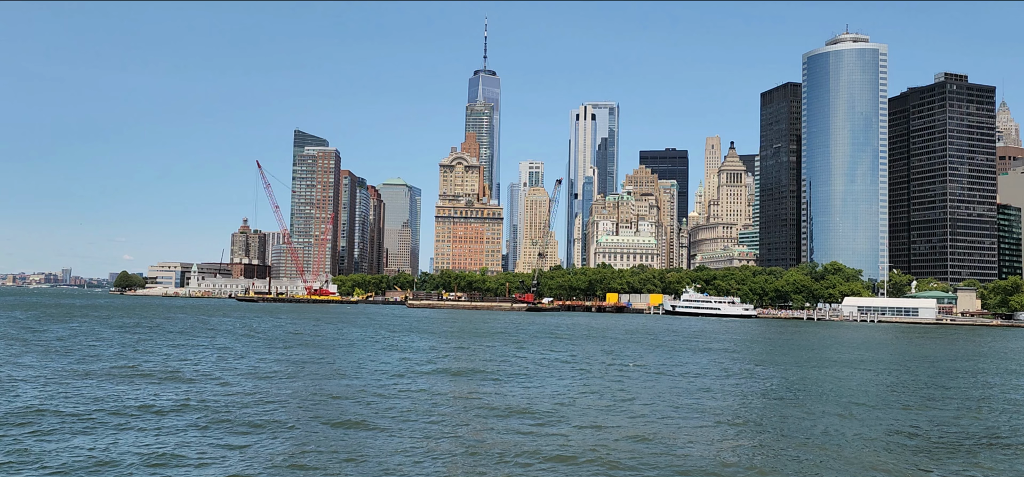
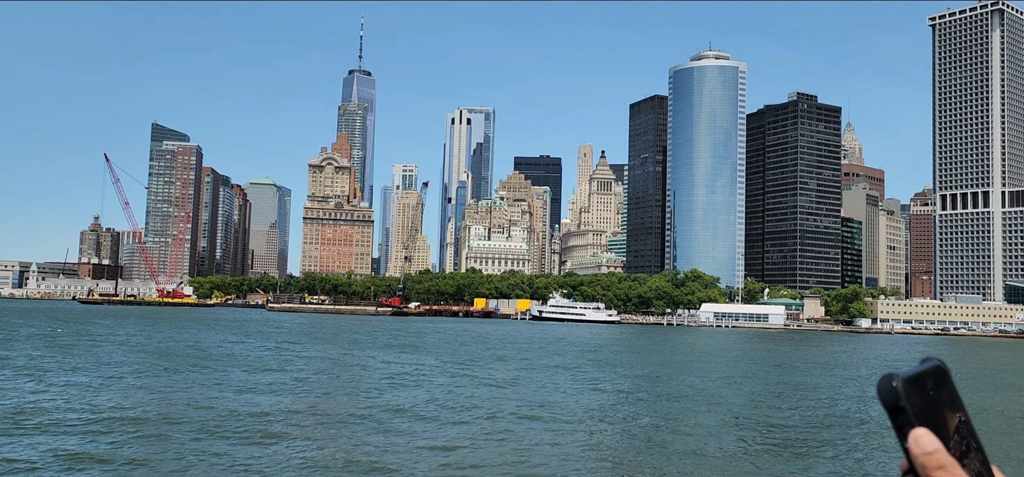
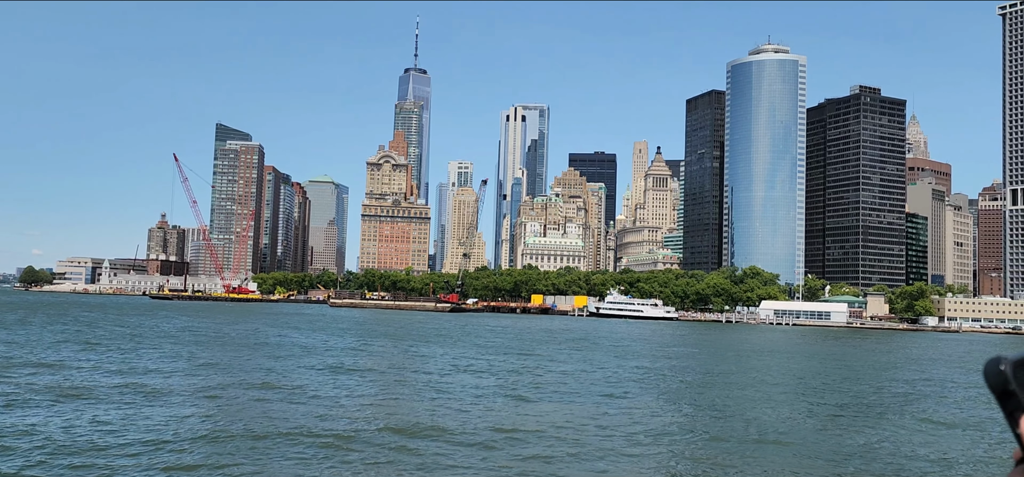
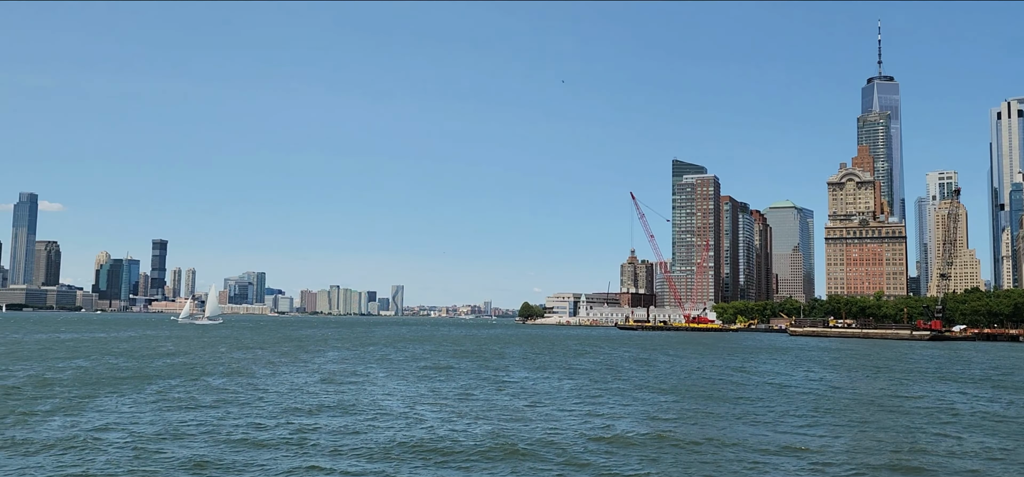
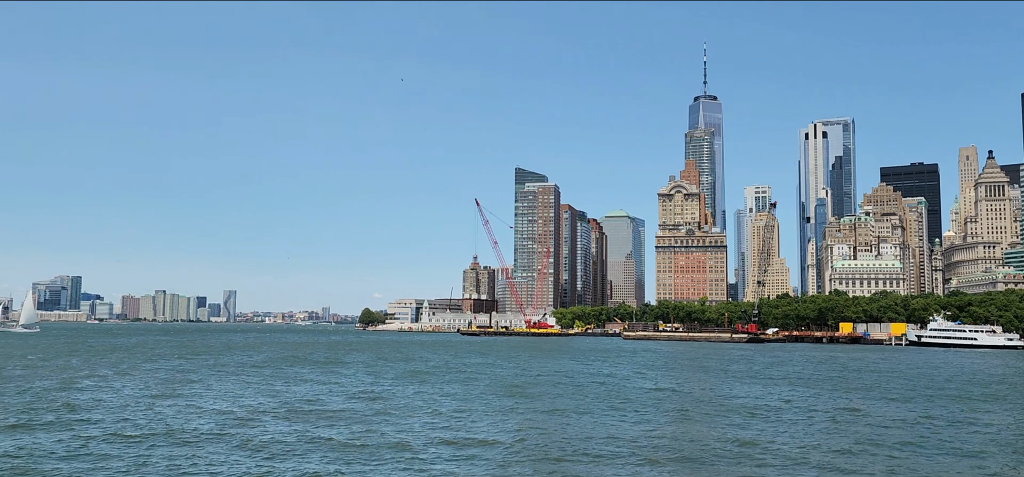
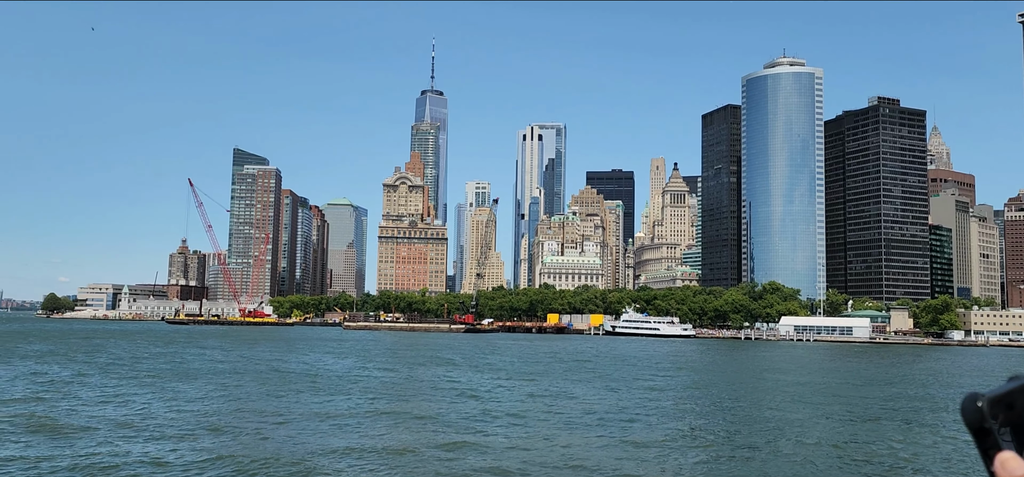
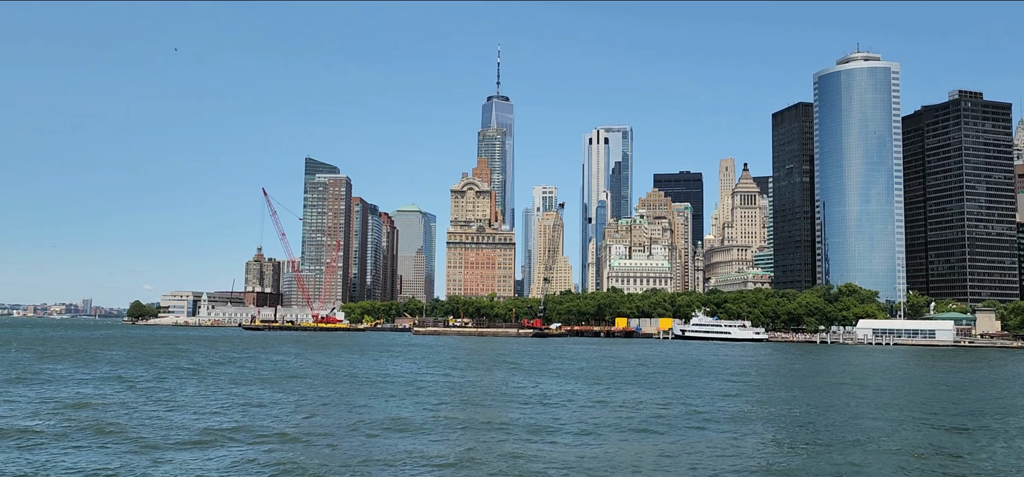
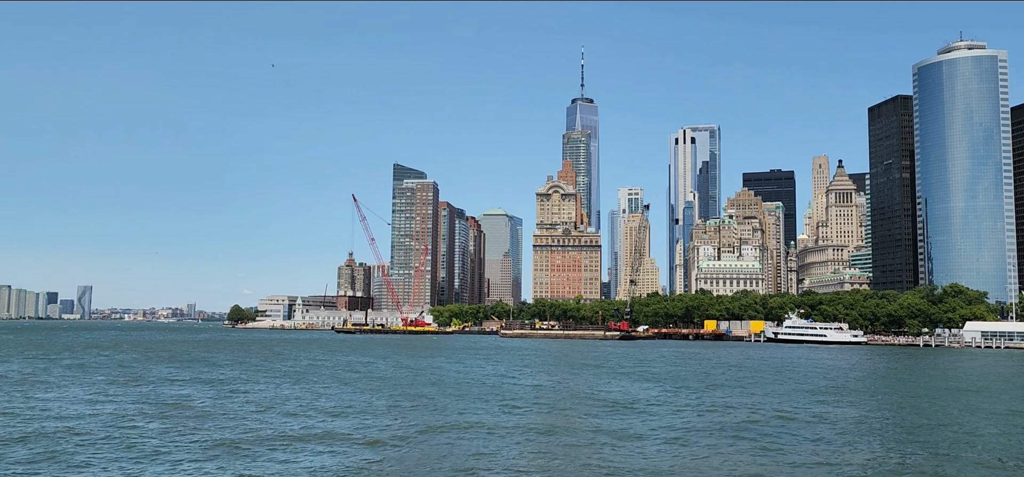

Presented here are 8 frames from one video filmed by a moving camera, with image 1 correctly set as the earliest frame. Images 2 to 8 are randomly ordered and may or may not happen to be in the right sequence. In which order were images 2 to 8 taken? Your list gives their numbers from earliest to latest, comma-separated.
3, 2, 6, 7, 8, 5, 4
